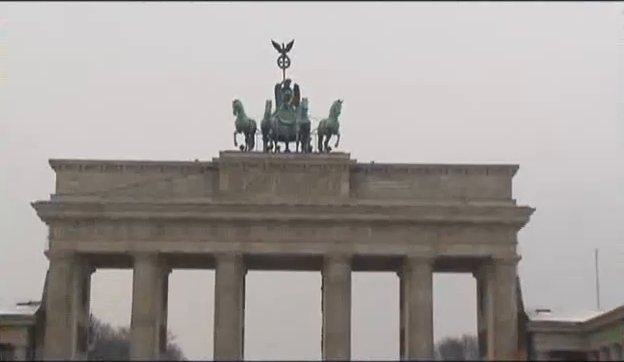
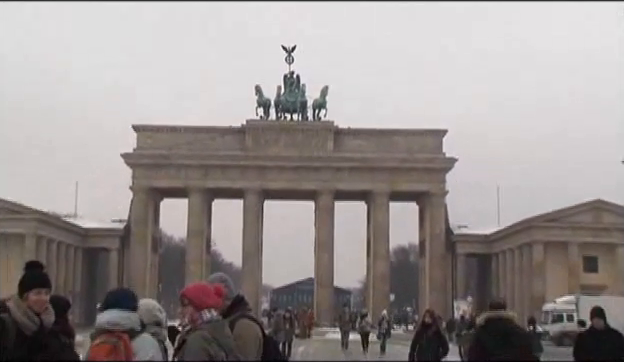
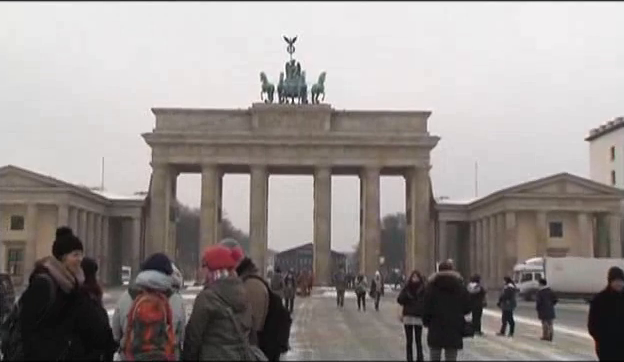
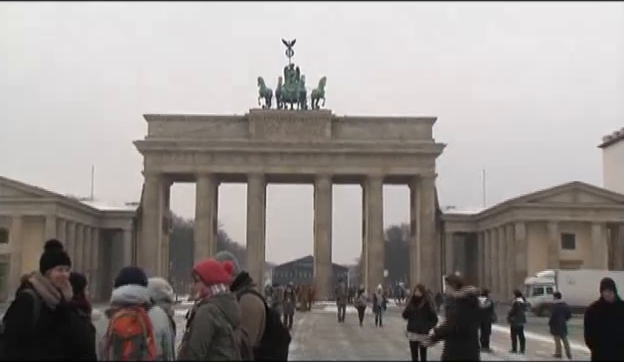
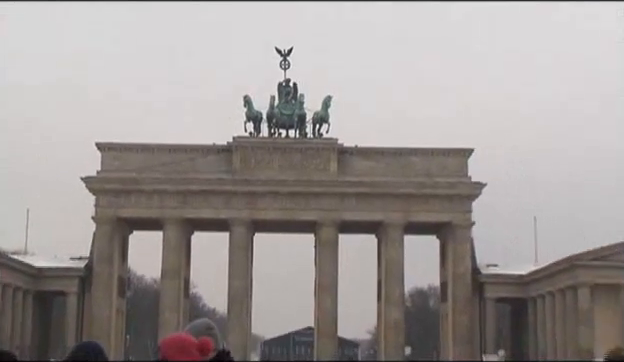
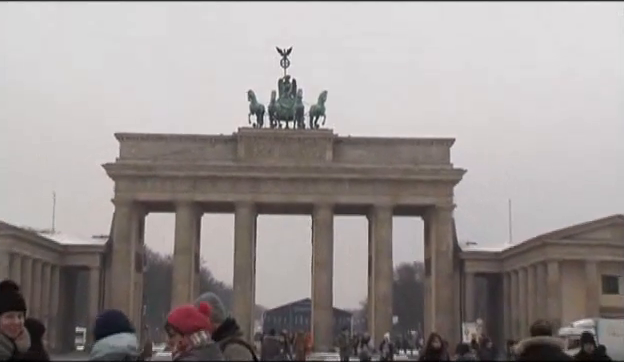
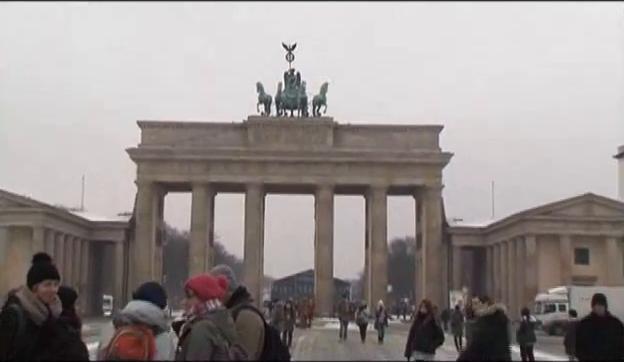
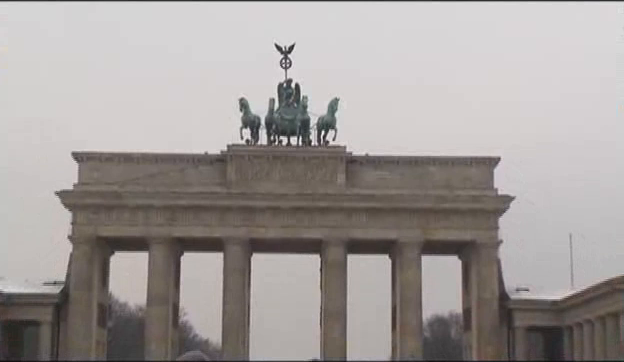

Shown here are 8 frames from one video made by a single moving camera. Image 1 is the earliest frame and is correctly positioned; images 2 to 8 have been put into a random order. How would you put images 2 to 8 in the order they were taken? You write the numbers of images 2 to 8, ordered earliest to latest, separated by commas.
8, 5, 6, 2, 7, 4, 3
